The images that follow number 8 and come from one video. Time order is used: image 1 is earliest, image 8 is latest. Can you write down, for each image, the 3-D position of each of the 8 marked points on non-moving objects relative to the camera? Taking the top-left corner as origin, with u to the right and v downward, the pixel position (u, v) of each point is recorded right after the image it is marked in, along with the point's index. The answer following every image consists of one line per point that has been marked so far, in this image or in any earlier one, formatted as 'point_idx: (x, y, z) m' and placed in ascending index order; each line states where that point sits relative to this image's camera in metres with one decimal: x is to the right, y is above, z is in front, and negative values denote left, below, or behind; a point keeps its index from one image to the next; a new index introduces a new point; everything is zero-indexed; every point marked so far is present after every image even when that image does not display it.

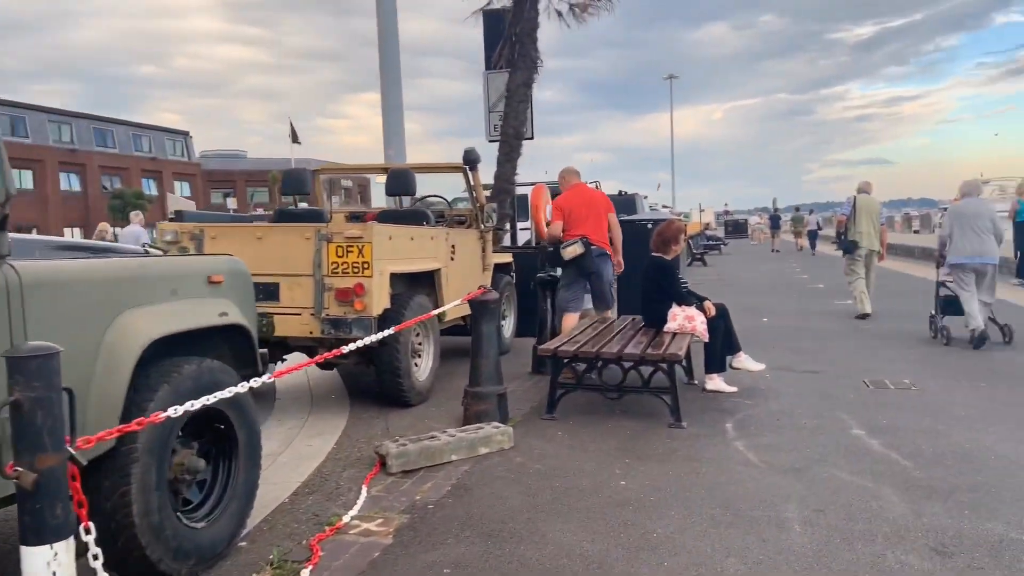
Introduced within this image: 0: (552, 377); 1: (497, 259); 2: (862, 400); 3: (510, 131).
0: (+0.3, -0.7, +6.0) m
1: (-0.2, +0.3, +8.8) m
2: (+3.0, -1.0, +6.6) m
3: (0.0, +2.2, +11.0) m
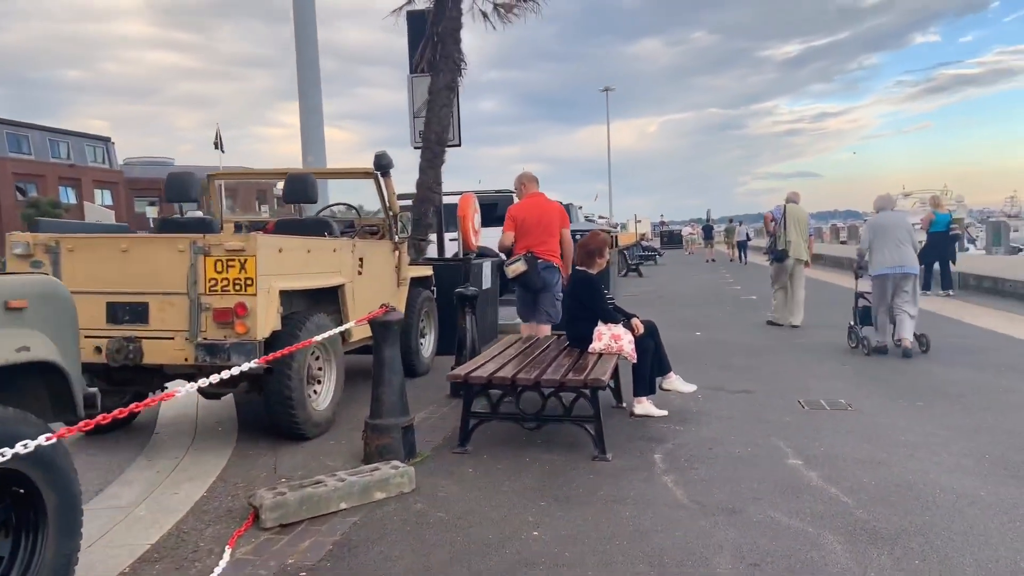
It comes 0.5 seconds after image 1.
0: (-0.3, -0.8, +5.4) m
1: (-1.0, +0.2, +8.2) m
2: (+2.3, -1.1, +6.2) m
3: (-1.1, +2.0, +10.4) m
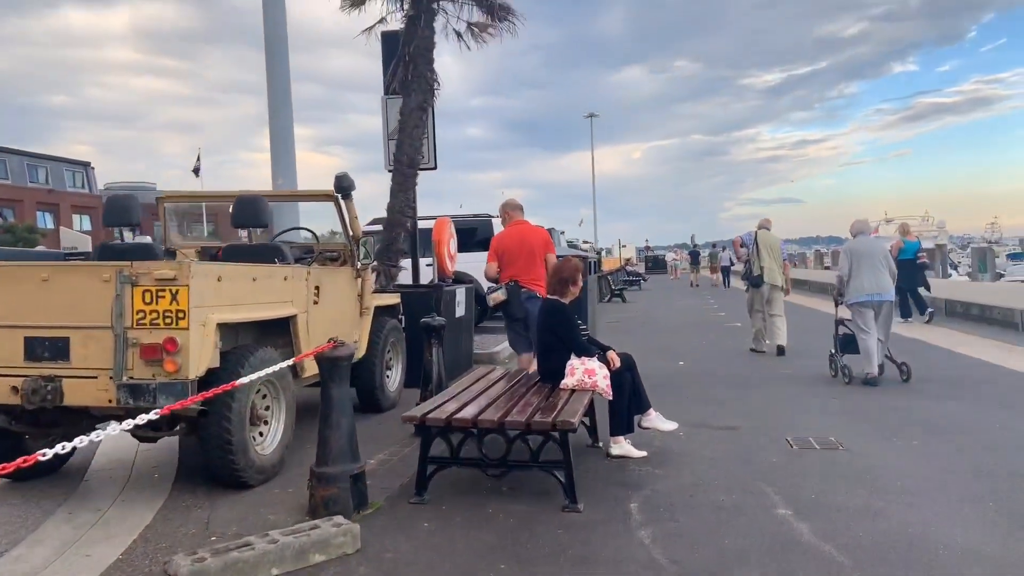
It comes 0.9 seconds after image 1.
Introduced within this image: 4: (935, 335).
0: (-0.6, -1.0, +4.9) m
1: (-1.3, -0.1, +7.7) m
2: (+2.0, -1.3, +5.7) m
3: (-1.4, +1.7, +10.0) m
4: (+7.7, -0.8, +14.0) m
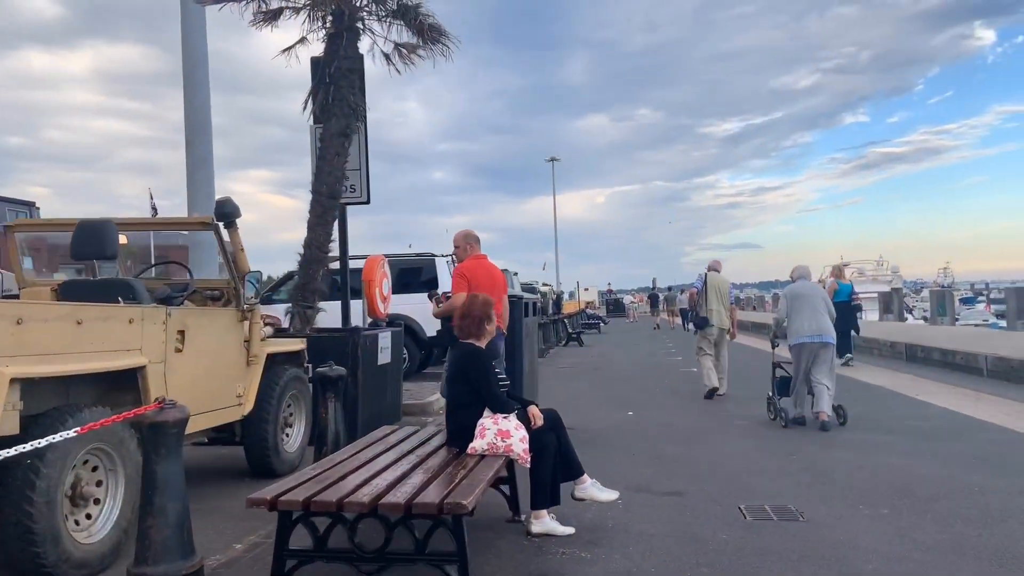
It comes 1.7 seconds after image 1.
0: (-1.2, -1.2, +3.8) m
1: (-2.0, -0.5, +6.7) m
2: (+1.4, -1.6, +4.8) m
3: (-2.2, +1.2, +9.1) m
4: (+6.7, -1.6, +13.3) m
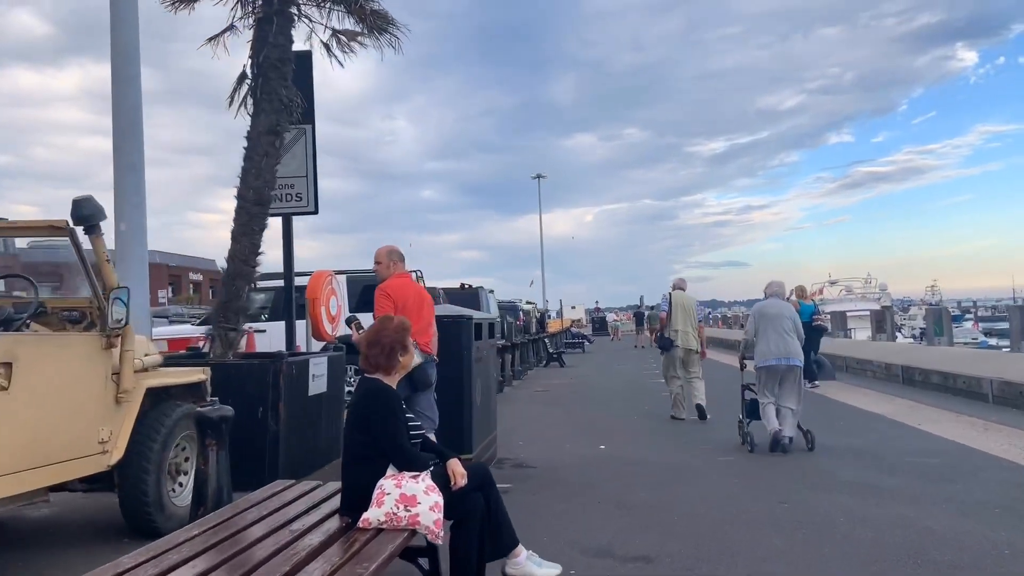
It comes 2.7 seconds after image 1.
0: (-1.6, -1.3, +2.7) m
1: (-2.5, -0.7, +5.6) m
2: (+1.0, -1.7, +3.7) m
3: (-2.7, +1.0, +8.0) m
4: (+6.1, -1.9, +12.3) m
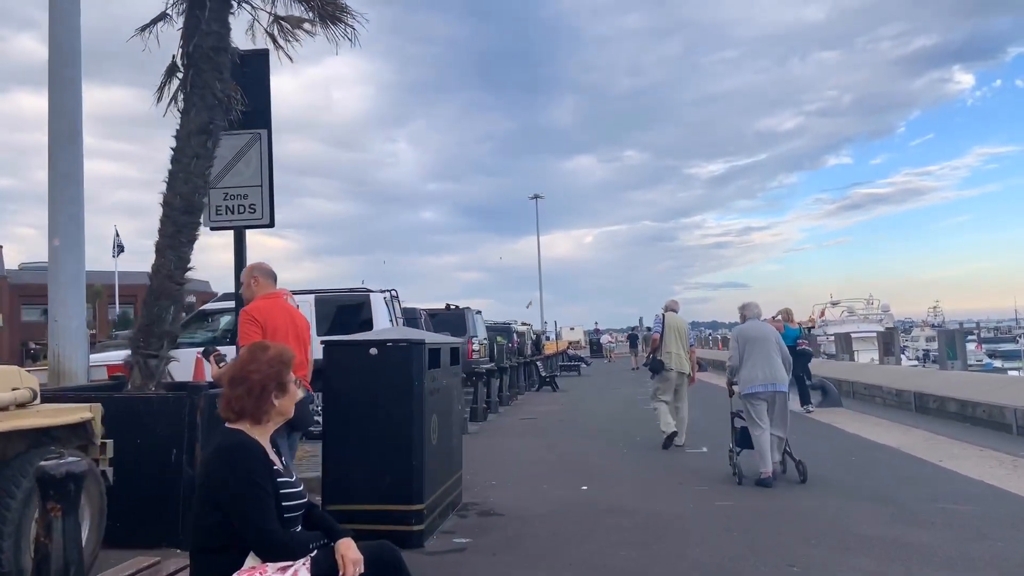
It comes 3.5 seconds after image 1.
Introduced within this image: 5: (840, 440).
0: (-1.9, -1.3, +1.7) m
1: (-2.8, -0.8, +4.5) m
2: (+0.7, -1.7, +2.6) m
3: (-3.0, +0.8, +7.0) m
4: (+5.8, -2.2, +11.2) m
5: (+5.0, -2.3, +11.8) m
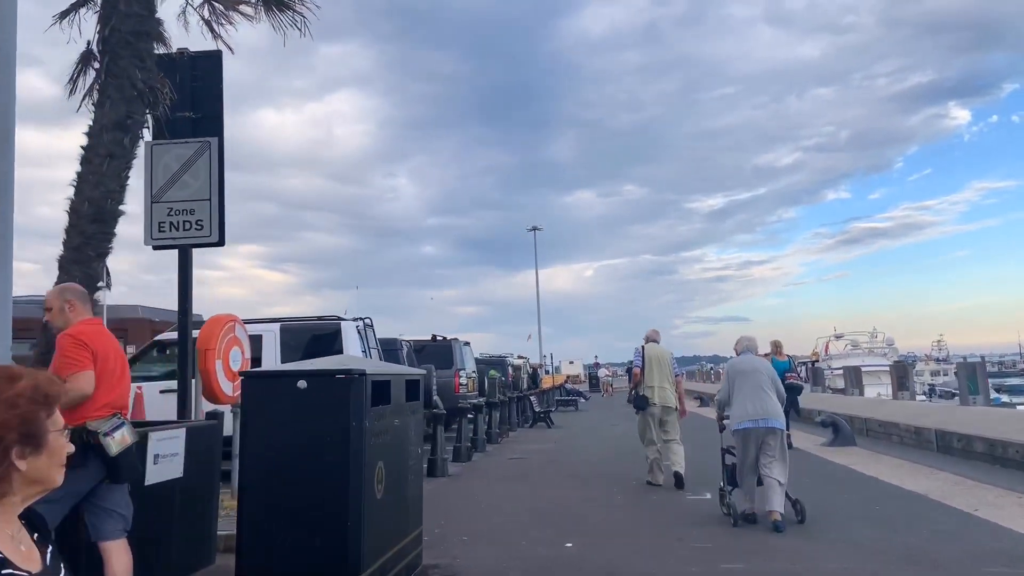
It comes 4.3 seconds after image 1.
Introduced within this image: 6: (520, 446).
0: (-2.1, -1.3, +0.5) m
1: (-3.1, -0.8, +3.4) m
2: (+0.4, -1.7, +1.5) m
3: (-3.3, +0.6, +5.9) m
4: (+5.6, -2.5, +10.1) m
5: (+4.8, -2.7, +10.7) m
6: (+0.2, -3.5, +17.2) m
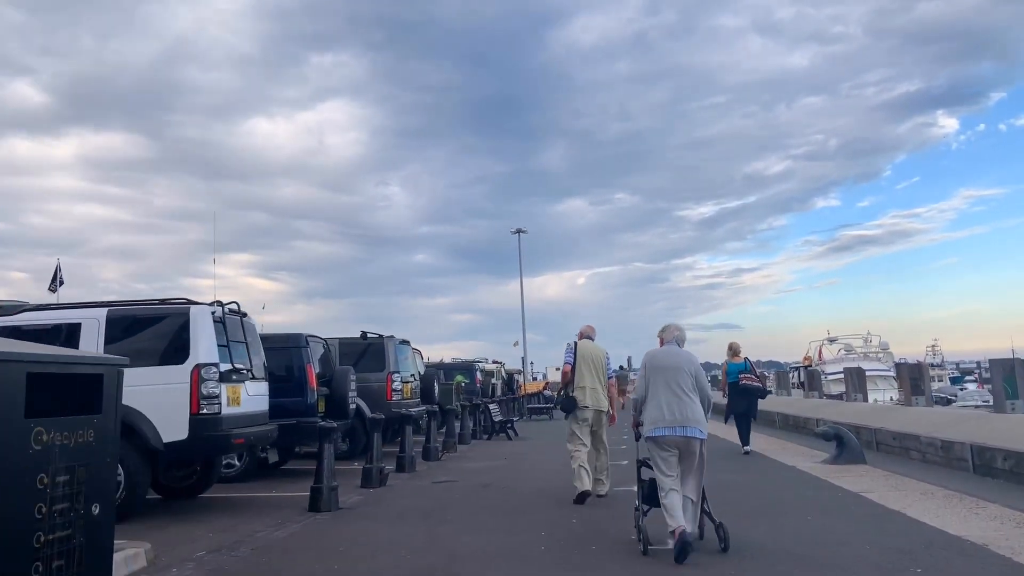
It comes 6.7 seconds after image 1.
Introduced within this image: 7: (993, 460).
0: (-3.1, -0.8, -2.4) m
1: (-4.1, -0.4, +0.5) m
2: (-0.6, -1.3, -1.4) m
3: (-4.3, +1.0, +3.0) m
4: (+4.5, -2.2, +7.2) m
5: (+3.7, -2.4, +7.8) m
6: (-1.0, -3.3, +14.3) m
7: (+6.0, -2.1, +9.7) m
